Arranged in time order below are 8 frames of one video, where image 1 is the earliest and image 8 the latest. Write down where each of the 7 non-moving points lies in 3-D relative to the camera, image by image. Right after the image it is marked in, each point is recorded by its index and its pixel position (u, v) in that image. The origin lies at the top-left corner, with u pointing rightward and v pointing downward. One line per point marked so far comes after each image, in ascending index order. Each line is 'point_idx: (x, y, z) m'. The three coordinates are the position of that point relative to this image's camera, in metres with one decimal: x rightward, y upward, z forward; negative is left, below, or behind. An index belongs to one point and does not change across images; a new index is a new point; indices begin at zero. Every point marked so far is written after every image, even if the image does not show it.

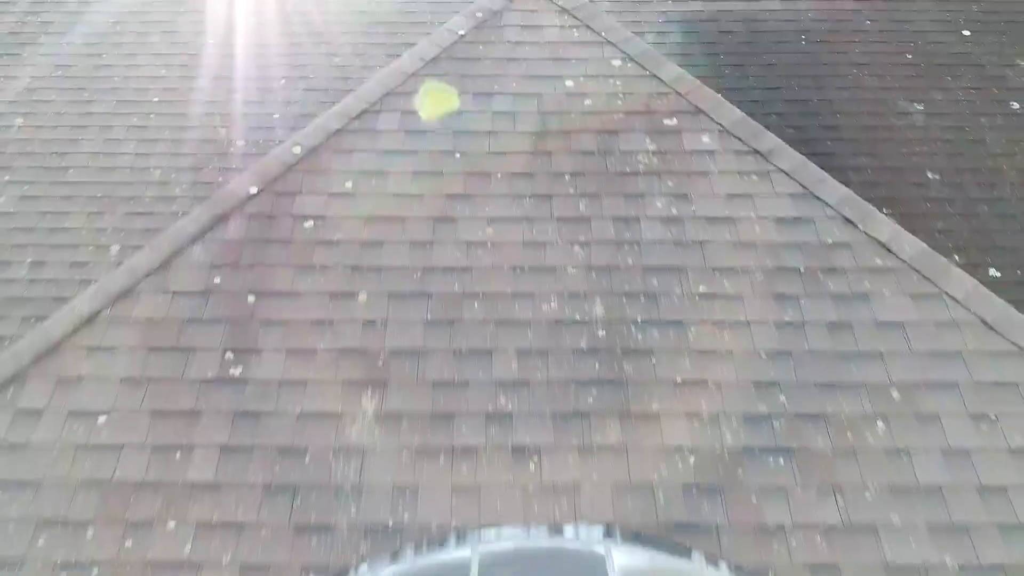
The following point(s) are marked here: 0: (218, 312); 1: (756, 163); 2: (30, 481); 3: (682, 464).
0: (-1.2, -0.1, +3.1) m
1: (+1.2, +0.6, +3.5) m
2: (-1.8, -0.7, +2.7) m
3: (+0.6, -0.7, +2.7) m
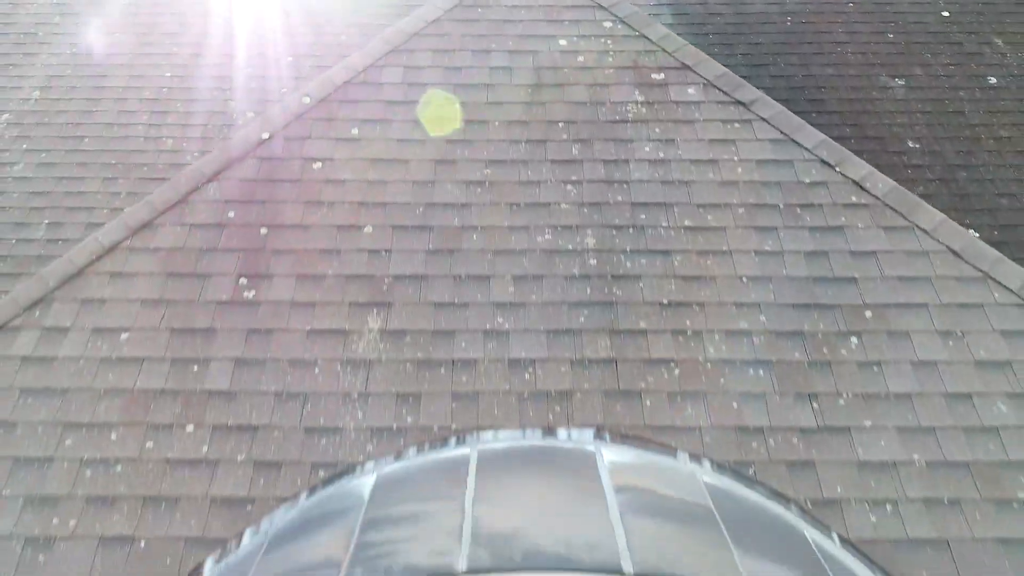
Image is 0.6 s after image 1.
0: (-1.3, +0.2, +3.3) m
1: (+1.2, +0.9, +3.8) m
2: (-1.8, -0.4, +2.9) m
3: (+0.6, -0.3, +2.9) m
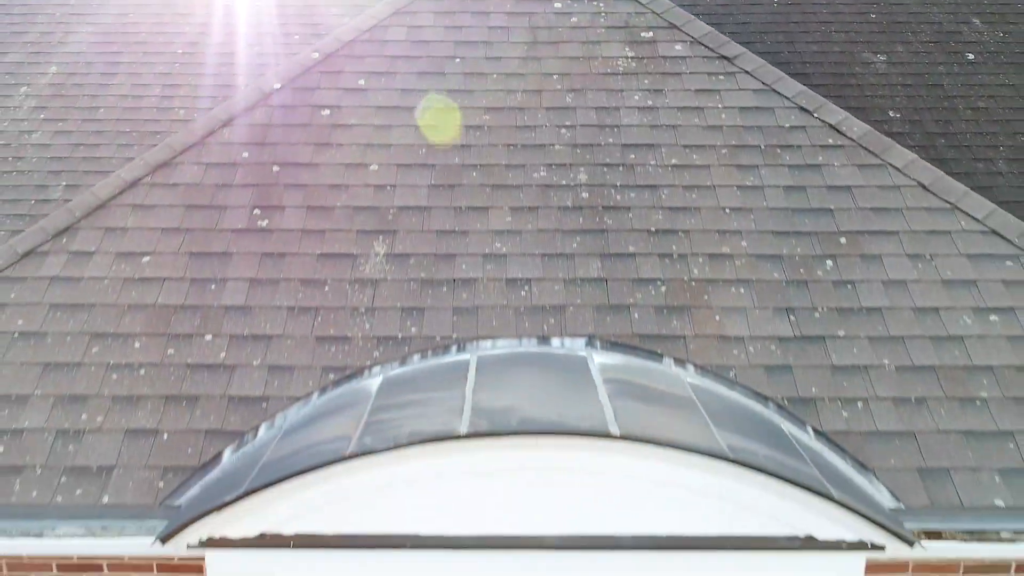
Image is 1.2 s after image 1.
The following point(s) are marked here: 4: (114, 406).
0: (-1.3, +0.5, +3.5) m
1: (+1.2, +1.2, +4.0) m
2: (-1.8, -0.1, +3.1) m
3: (+0.6, 0.0, +3.1) m
4: (-1.5, -0.5, +2.8) m
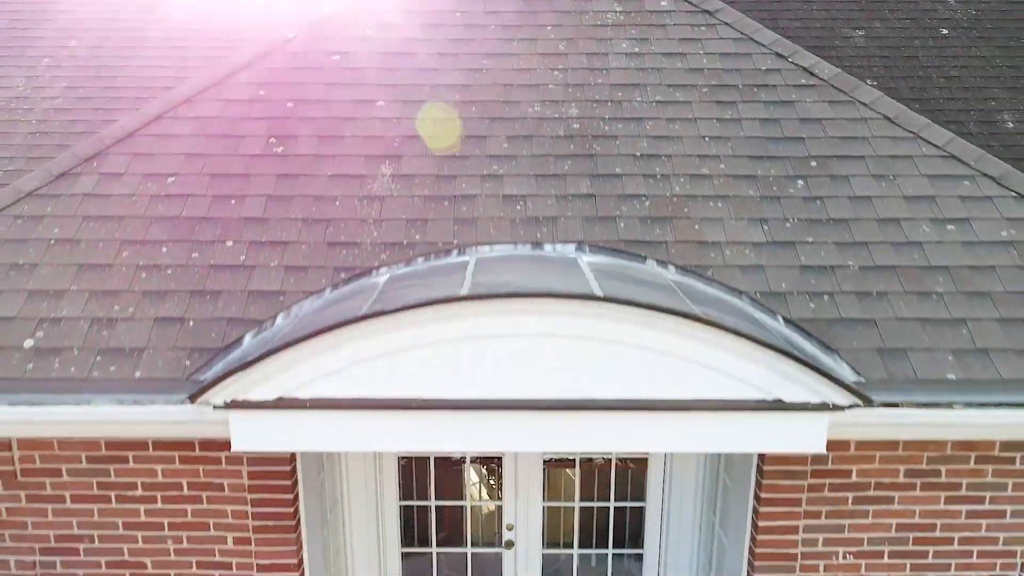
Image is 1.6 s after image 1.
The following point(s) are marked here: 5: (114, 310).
0: (-1.3, +0.9, +3.8) m
1: (+1.1, +1.6, +4.3) m
2: (-1.8, +0.3, +3.4) m
3: (+0.6, +0.4, +3.4) m
4: (-1.5, 0.0, +3.1) m
5: (-1.7, -0.1, +3.0) m
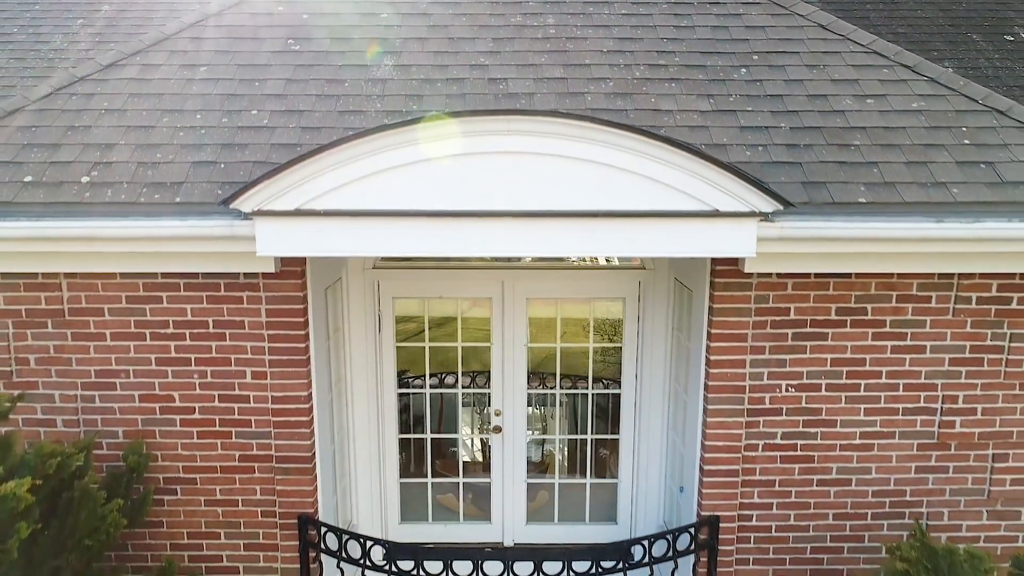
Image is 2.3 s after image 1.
0: (-1.4, +1.6, +4.4) m
1: (+1.0, +2.3, +4.9) m
2: (-1.9, +1.0, +3.9) m
3: (+0.5, +1.1, +4.0) m
4: (-1.6, +0.7, +3.6) m
5: (-1.7, +0.6, +3.6) m
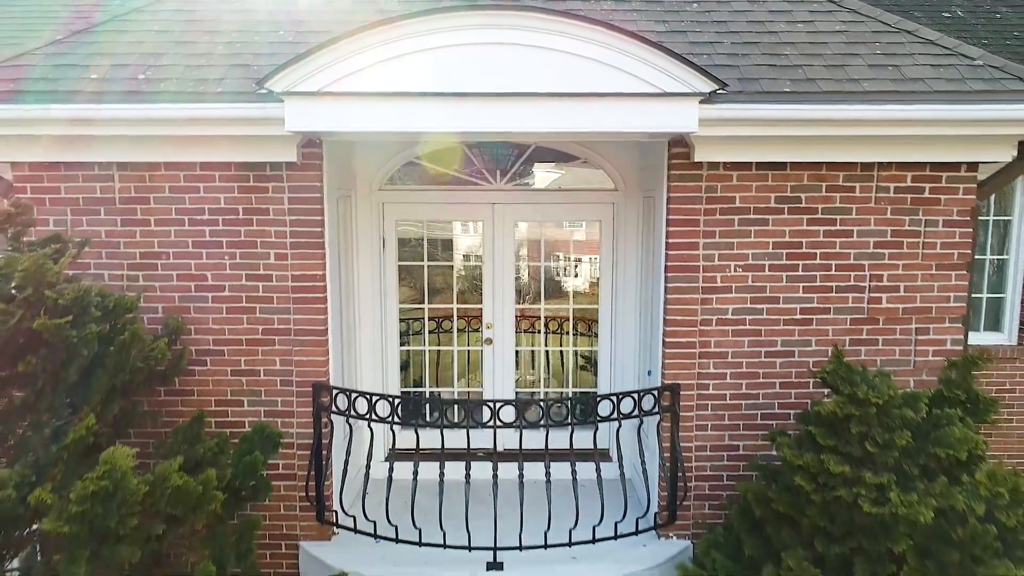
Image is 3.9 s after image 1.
0: (-1.5, +2.2, +5.1) m
1: (+1.0, +2.8, +5.7) m
2: (-2.0, +1.7, +4.7) m
3: (+0.4, +1.8, +4.7) m
4: (-1.7, +1.4, +4.3) m
5: (-1.8, +1.3, +4.3) m
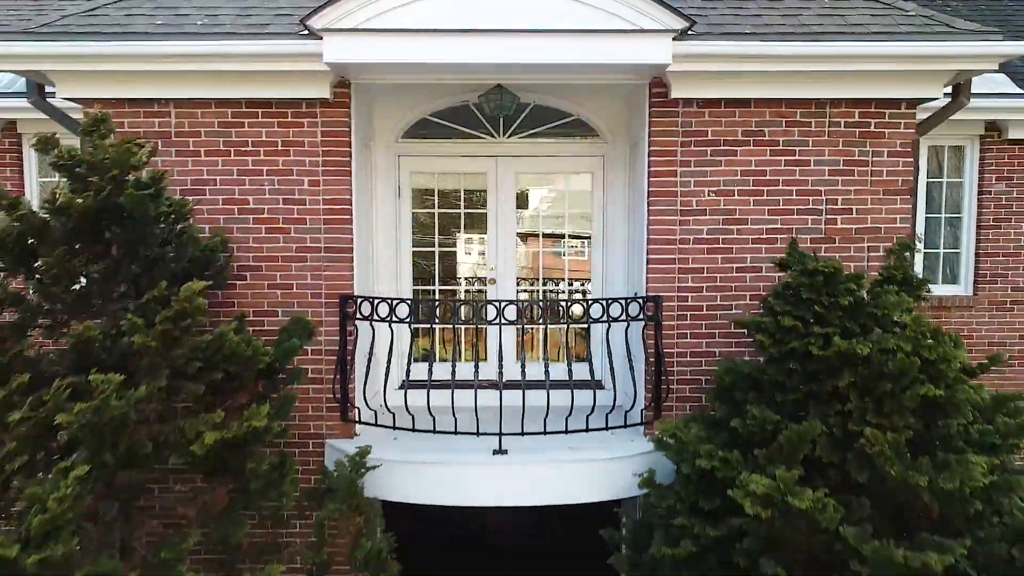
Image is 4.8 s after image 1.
0: (-1.4, +2.7, +5.9) m
1: (+1.0, +3.3, +6.6) m
2: (-2.0, +2.2, +5.4) m
3: (+0.4, +2.3, +5.5) m
4: (-1.7, +1.9, +5.1) m
5: (-1.8, +1.9, +5.0) m
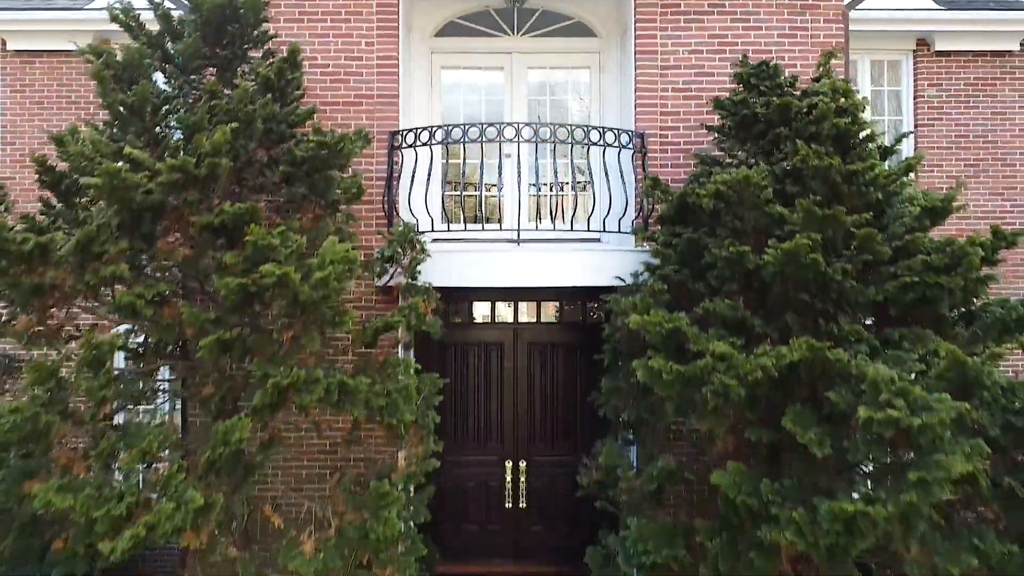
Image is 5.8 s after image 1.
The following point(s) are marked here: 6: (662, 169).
0: (-1.3, +4.1, +7.5) m
1: (+1.1, +4.6, +8.2) m
2: (-1.9, +3.6, +6.9) m
3: (+0.6, +3.7, +7.0) m
4: (-1.6, +3.4, +6.5) m
5: (-1.7, +3.3, +6.5) m
6: (+1.3, +1.1, +6.5) m
